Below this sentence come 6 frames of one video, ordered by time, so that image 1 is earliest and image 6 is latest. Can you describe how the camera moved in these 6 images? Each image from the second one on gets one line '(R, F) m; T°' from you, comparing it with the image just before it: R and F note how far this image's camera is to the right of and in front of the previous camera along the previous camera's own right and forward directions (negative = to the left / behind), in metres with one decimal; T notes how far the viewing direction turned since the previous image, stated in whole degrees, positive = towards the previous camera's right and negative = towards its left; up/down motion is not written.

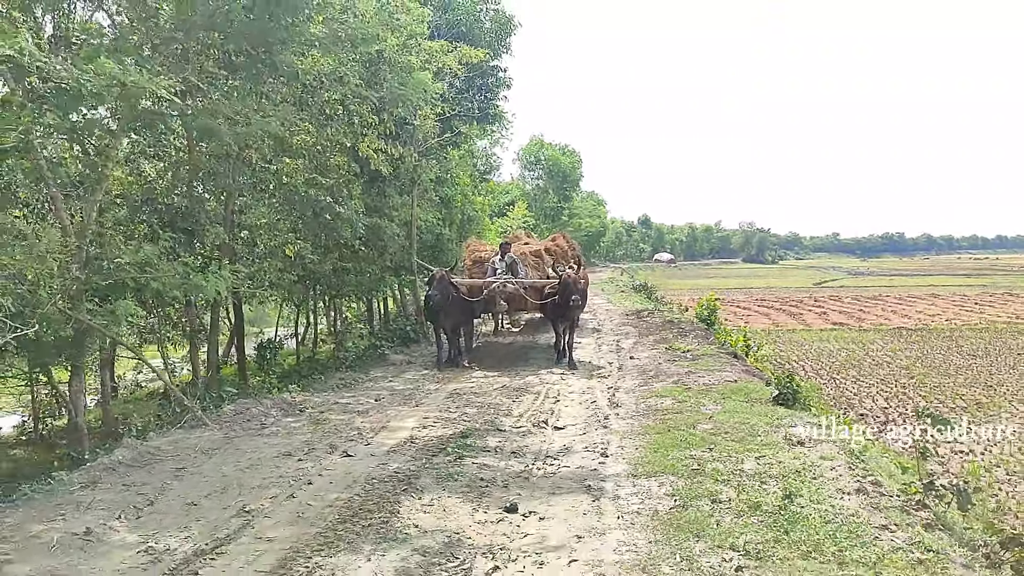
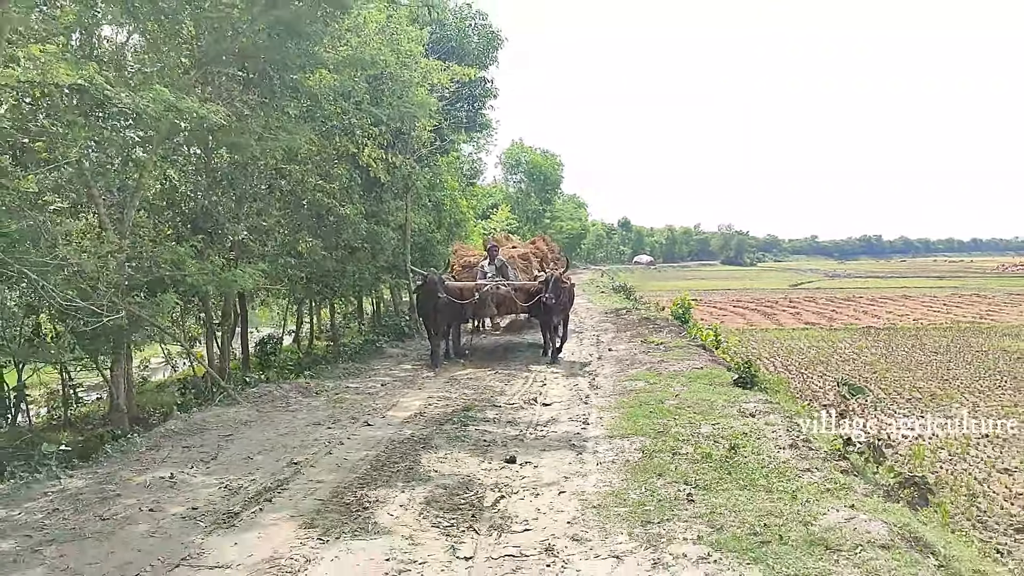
(-0.2, -1.2) m; +1°
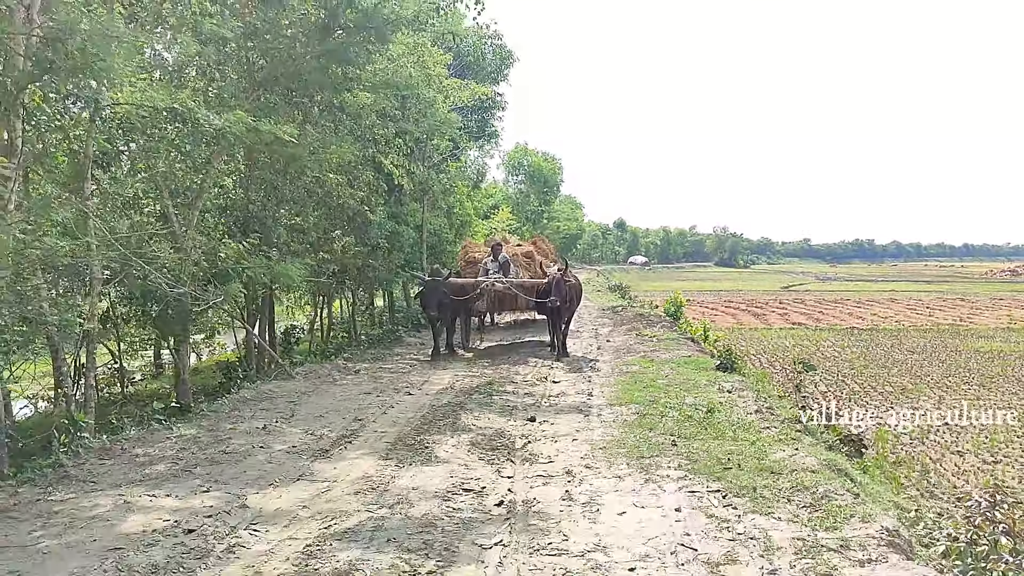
(-0.3, -1.5) m; 0°
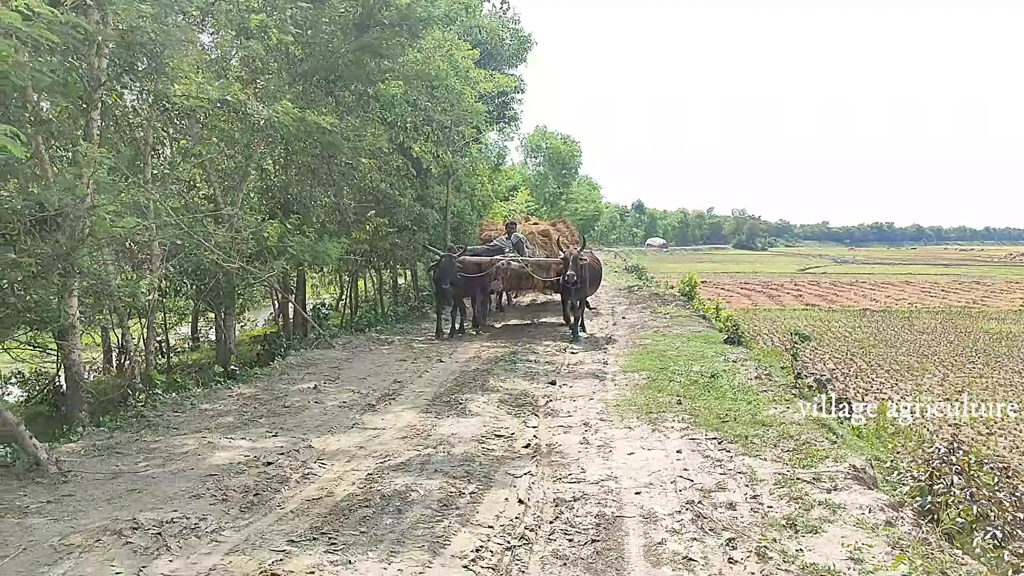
(-0.1, -0.8) m; -1°
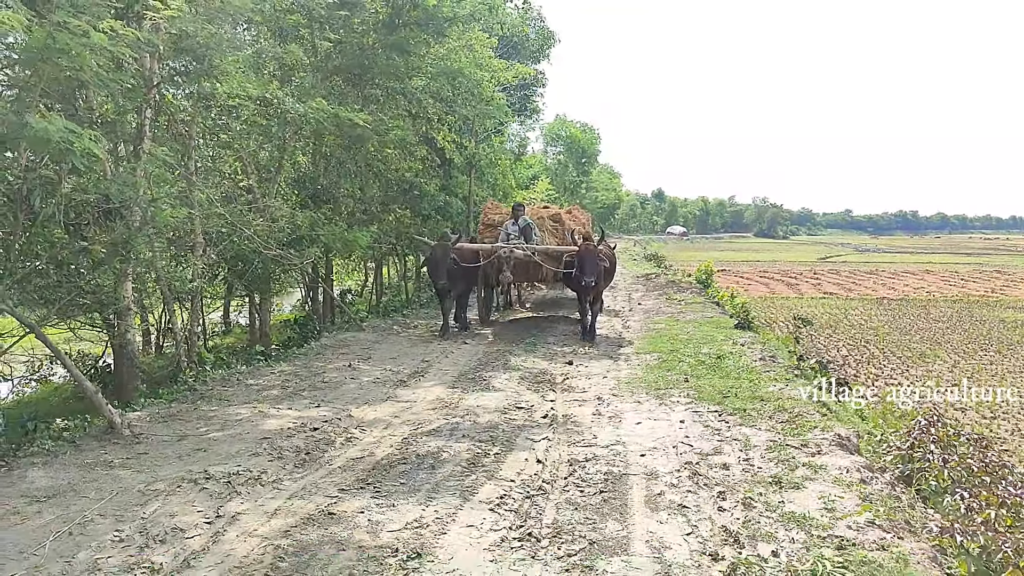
(0.0, -0.6) m; -1°
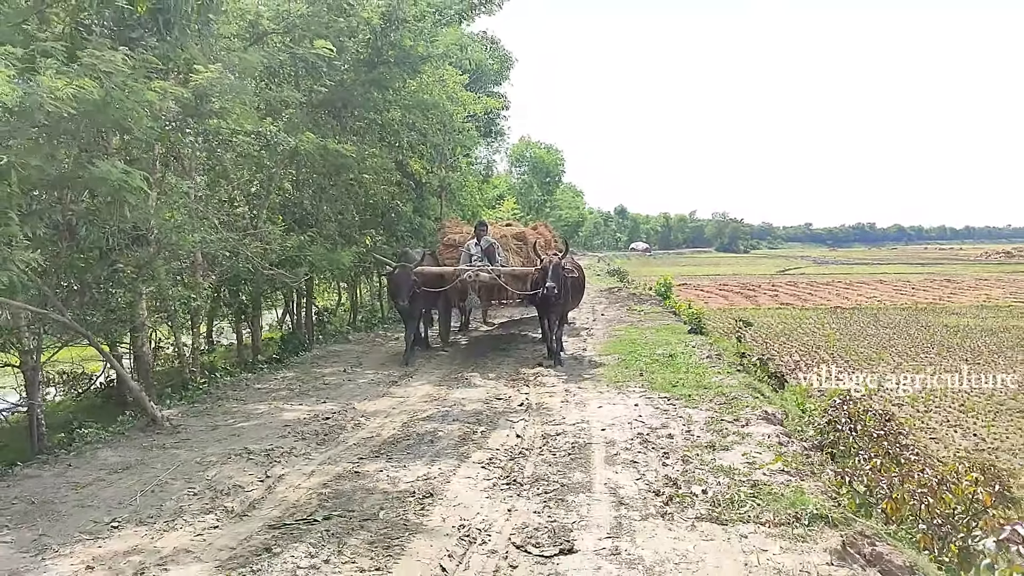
(-0.1, -1.2) m; +2°
